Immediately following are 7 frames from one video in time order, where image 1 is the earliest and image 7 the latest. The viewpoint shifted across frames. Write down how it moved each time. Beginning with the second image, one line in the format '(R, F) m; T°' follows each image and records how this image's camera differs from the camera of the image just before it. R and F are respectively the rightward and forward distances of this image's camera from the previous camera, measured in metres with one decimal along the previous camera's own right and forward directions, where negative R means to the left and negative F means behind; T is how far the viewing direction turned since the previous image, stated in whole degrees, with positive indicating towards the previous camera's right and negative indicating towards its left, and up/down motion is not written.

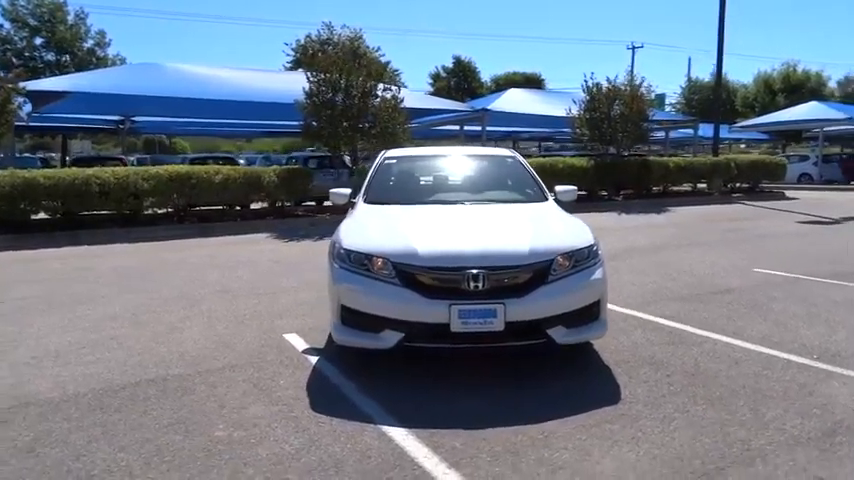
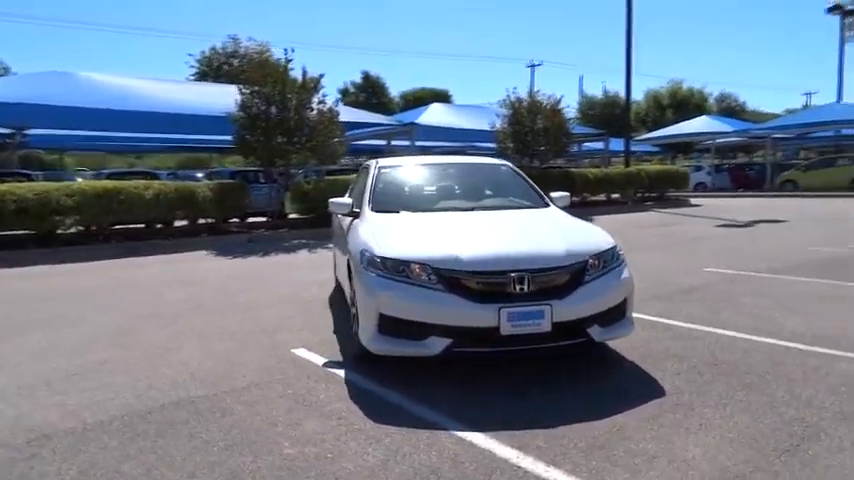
(-1.1, +0.1) m; +8°
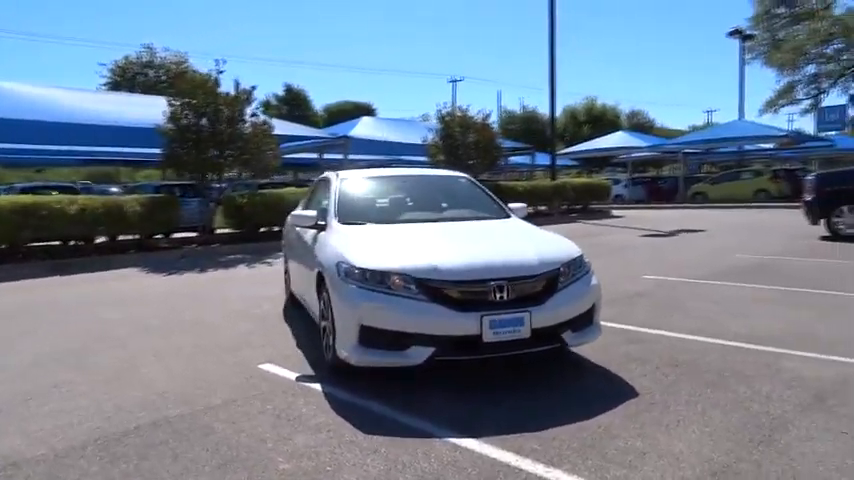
(-0.5, 0.0) m; +7°
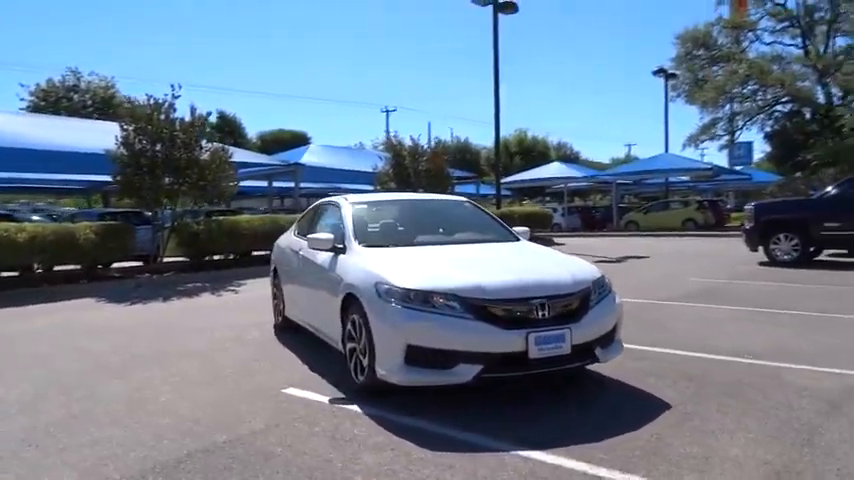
(-0.9, -0.1) m; +6°
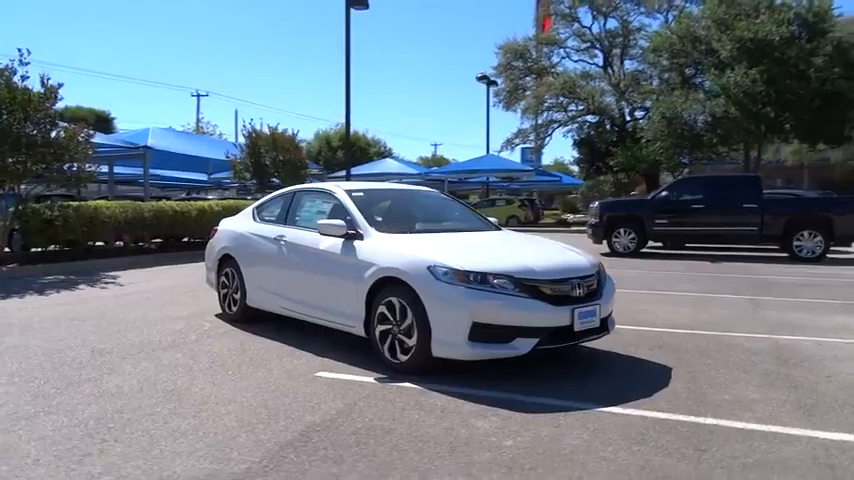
(-2.2, -0.1) m; +17°
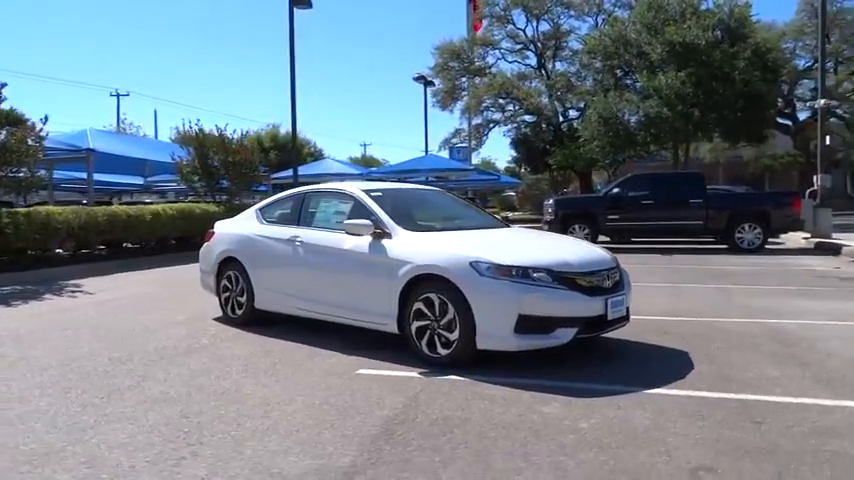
(-1.1, -0.1) m; +6°
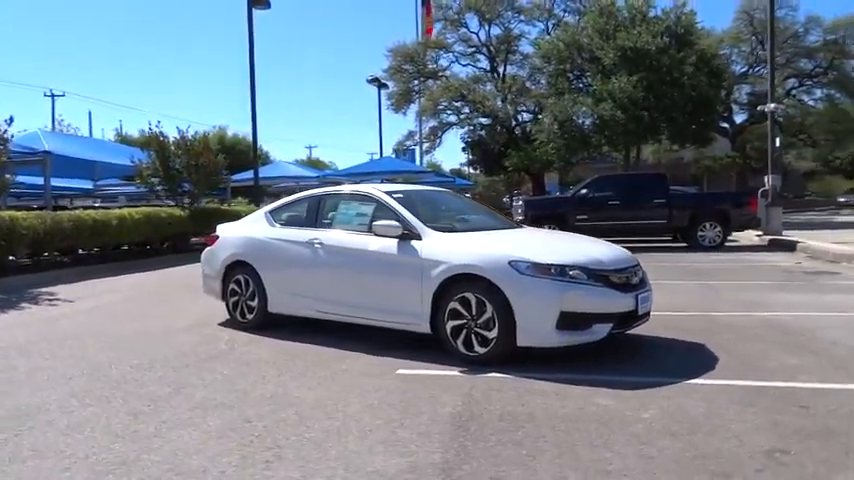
(-0.9, -0.1) m; +5°
